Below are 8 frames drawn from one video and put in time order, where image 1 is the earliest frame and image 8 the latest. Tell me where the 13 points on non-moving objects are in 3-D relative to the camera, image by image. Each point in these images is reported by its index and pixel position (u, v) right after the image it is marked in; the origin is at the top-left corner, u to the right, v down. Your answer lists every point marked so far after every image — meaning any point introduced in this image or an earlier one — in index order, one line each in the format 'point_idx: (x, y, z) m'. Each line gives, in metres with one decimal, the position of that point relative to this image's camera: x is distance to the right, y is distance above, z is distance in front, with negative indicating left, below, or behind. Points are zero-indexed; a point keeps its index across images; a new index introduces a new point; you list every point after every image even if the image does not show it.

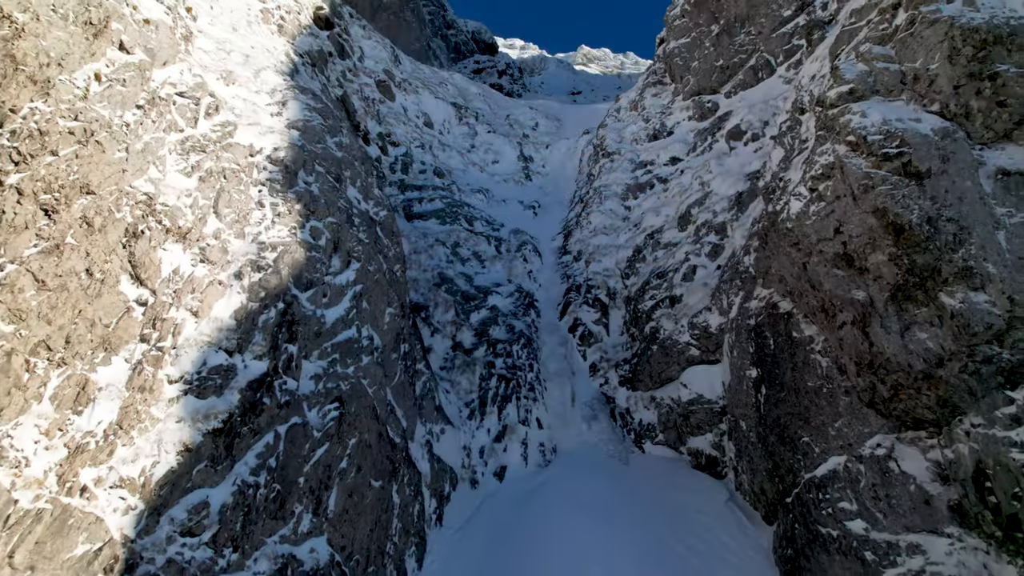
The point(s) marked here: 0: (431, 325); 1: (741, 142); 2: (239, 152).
0: (-2.0, -1.0, +15.8) m
1: (+6.3, +4.0, +18.1) m
2: (-4.4, +2.2, +10.6) m
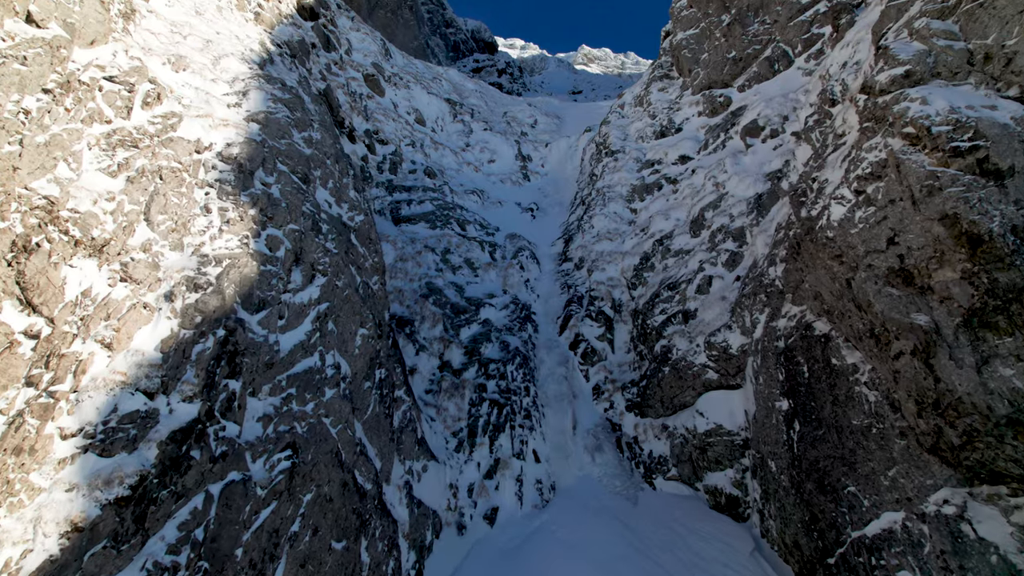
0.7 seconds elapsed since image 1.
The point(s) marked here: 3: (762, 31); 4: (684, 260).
0: (-2.1, -1.2, +14.2) m
1: (+6.2, +3.7, +16.5) m
2: (-4.5, +1.9, +9.0) m
3: (+7.7, +7.9, +20.3) m
4: (+3.9, +0.6, +14.9) m
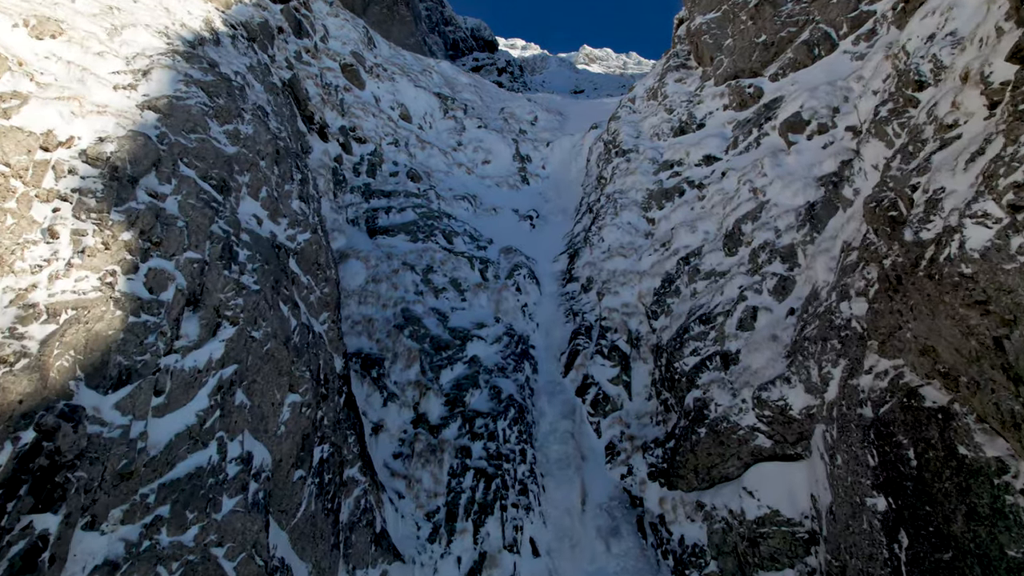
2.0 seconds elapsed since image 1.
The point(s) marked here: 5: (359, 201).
0: (-2.2, -1.8, +11.4) m
1: (+6.1, +3.2, +13.6) m
2: (-4.7, +1.4, +6.2) m
3: (+7.5, +7.4, +17.4) m
4: (+3.7, 0.0, +12.0) m
5: (-4.1, +2.3, +17.6) m
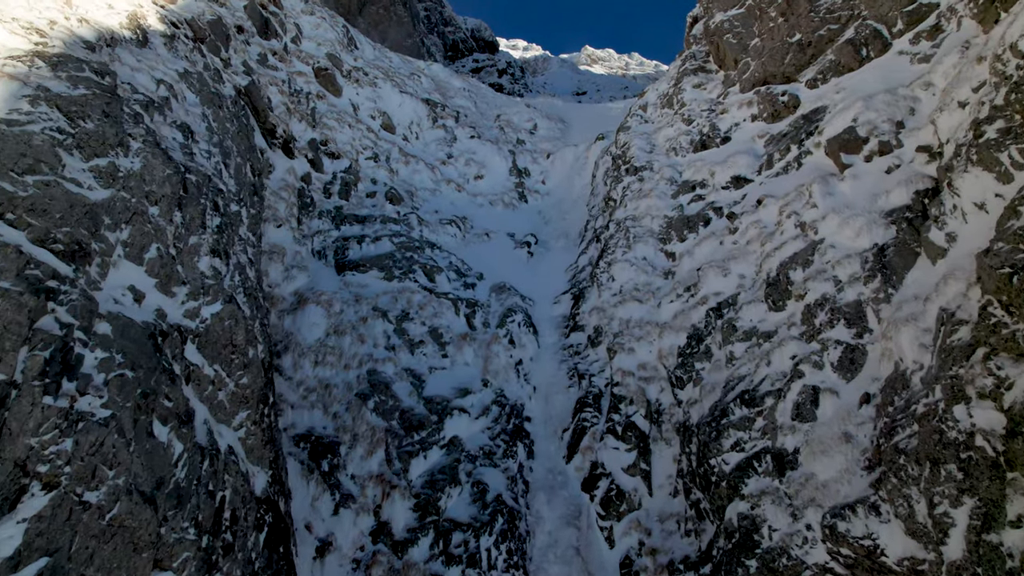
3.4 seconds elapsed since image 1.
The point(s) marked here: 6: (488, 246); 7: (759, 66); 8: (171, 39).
0: (-2.4, -2.7, +8.9) m
1: (+5.9, +2.2, +11.1) m
2: (-4.8, +0.4, +3.7) m
3: (+7.4, +6.4, +14.9) m
4: (+3.6, -0.9, +9.5) m
5: (-4.2, +1.4, +15.1) m
6: (-0.6, +1.1, +16.6) m
7: (+6.0, +5.4, +16.1) m
8: (-6.6, +4.8, +12.7) m
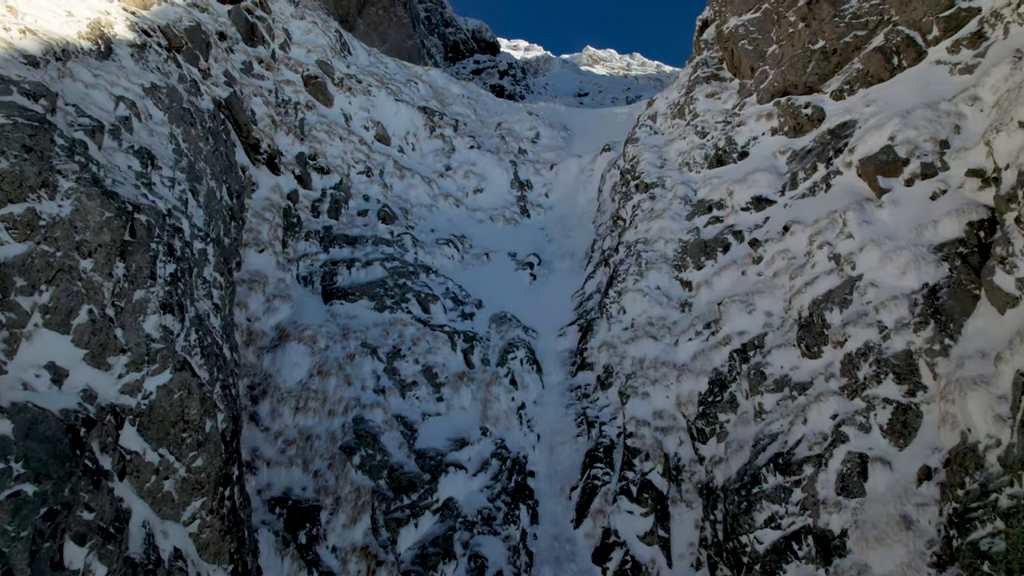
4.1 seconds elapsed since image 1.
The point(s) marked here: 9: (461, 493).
0: (-2.3, -3.3, +7.8) m
1: (+5.9, +1.7, +10.0) m
2: (-4.8, -0.2, +2.6) m
3: (+7.4, +5.9, +13.8) m
4: (+3.6, -1.5, +8.4) m
5: (-4.2, +0.8, +14.0) m
6: (-0.6, +0.5, +15.5) m
7: (+6.1, +4.9, +15.0) m
8: (-6.5, +4.2, +11.6) m
9: (-0.7, -2.8, +9.0) m
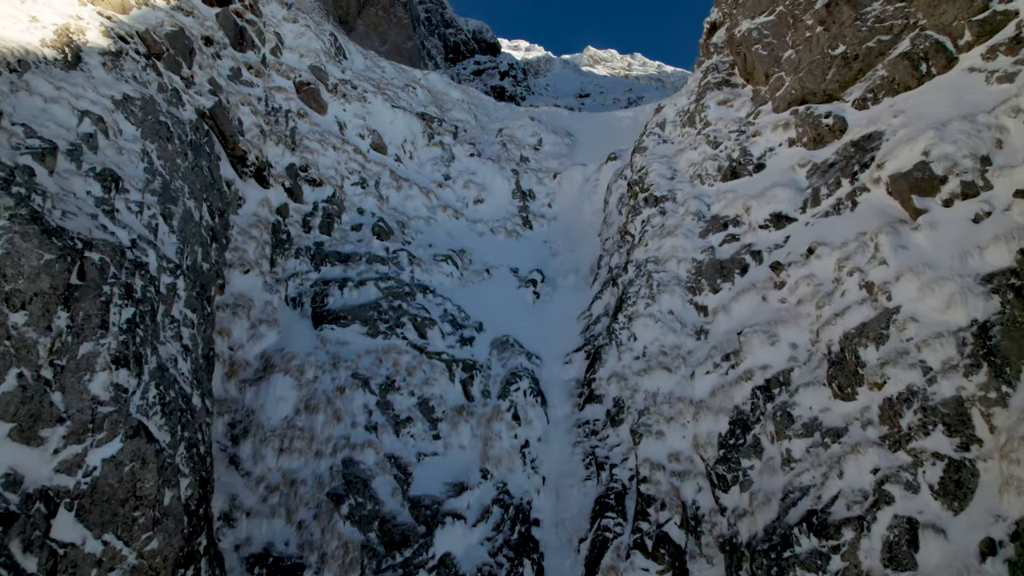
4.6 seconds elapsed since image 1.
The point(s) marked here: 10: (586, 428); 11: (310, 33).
0: (-2.3, -3.8, +7.0) m
1: (+6.0, +1.2, +9.2) m
2: (-4.8, -0.6, +1.8) m
3: (+7.5, +5.4, +13.0) m
4: (+3.7, -1.9, +7.6) m
5: (-4.1, +0.4, +13.2) m
6: (-0.5, +0.1, +14.7) m
7: (+6.1, +4.4, +14.1) m
8: (-6.5, +3.8, +10.8) m
9: (-0.7, -3.2, +8.2) m
10: (+1.1, -2.2, +10.4) m
11: (-5.9, +7.5, +19.2) m
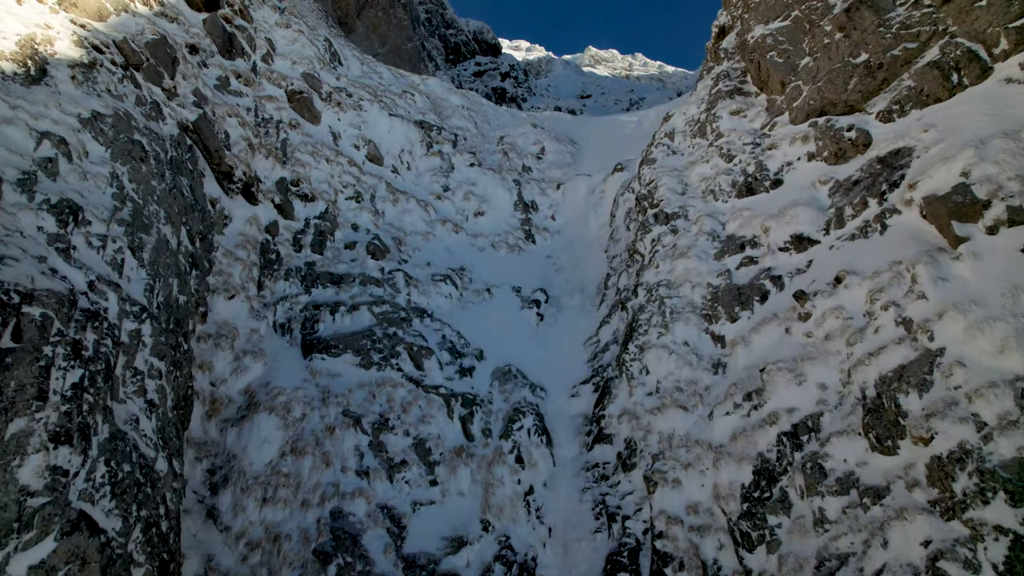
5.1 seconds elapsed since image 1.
0: (-2.3, -4.2, +6.2) m
1: (+6.0, +0.8, +8.4) m
2: (-4.8, -1.1, +1.0) m
3: (+7.5, +5.0, +12.2) m
4: (+3.7, -2.4, +6.8) m
5: (-4.1, -0.1, +12.4) m
6: (-0.5, -0.4, +13.9) m
7: (+6.1, +4.0, +13.4) m
8: (-6.5, +3.3, +10.0) m
9: (-0.6, -3.7, +7.4) m
10: (+1.2, -2.6, +9.6) m
11: (-5.9, +7.0, +18.5) m
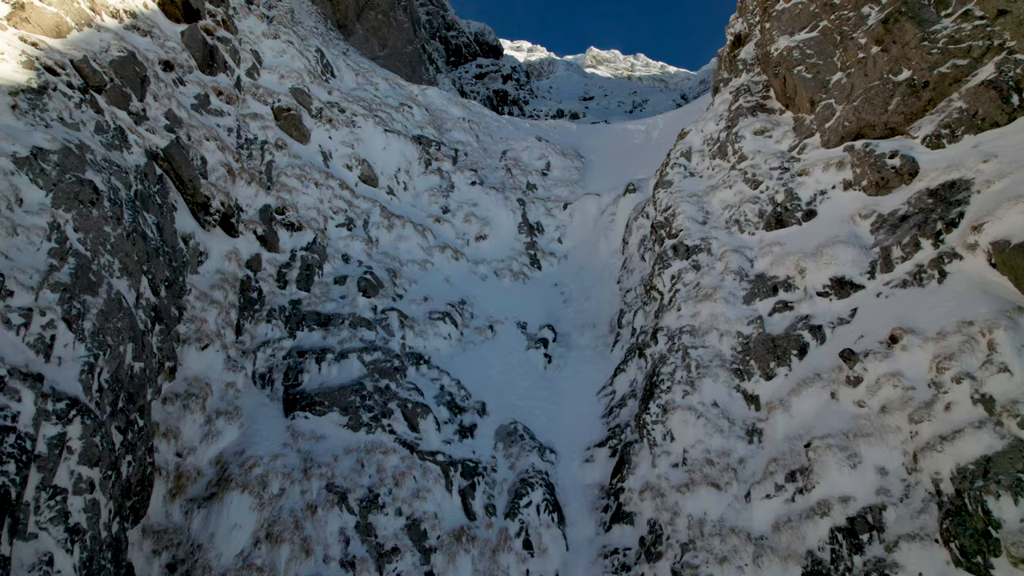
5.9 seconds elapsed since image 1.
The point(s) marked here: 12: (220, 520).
0: (-2.2, -5.0, +5.0) m
1: (+6.1, 0.0, +7.1) m
2: (-4.7, -1.8, -0.2) m
3: (+7.6, +4.2, +10.9) m
4: (+3.8, -3.1, +5.5) m
5: (-4.0, -0.9, +11.2) m
6: (-0.4, -1.2, +12.7) m
7: (+6.2, +3.2, +12.1) m
8: (-6.4, +2.6, +8.8) m
9: (-0.5, -4.4, +6.2) m
10: (+1.3, -3.4, +8.4) m
11: (-5.8, +6.2, +17.3) m
12: (-3.6, -2.8, +8.0) m
